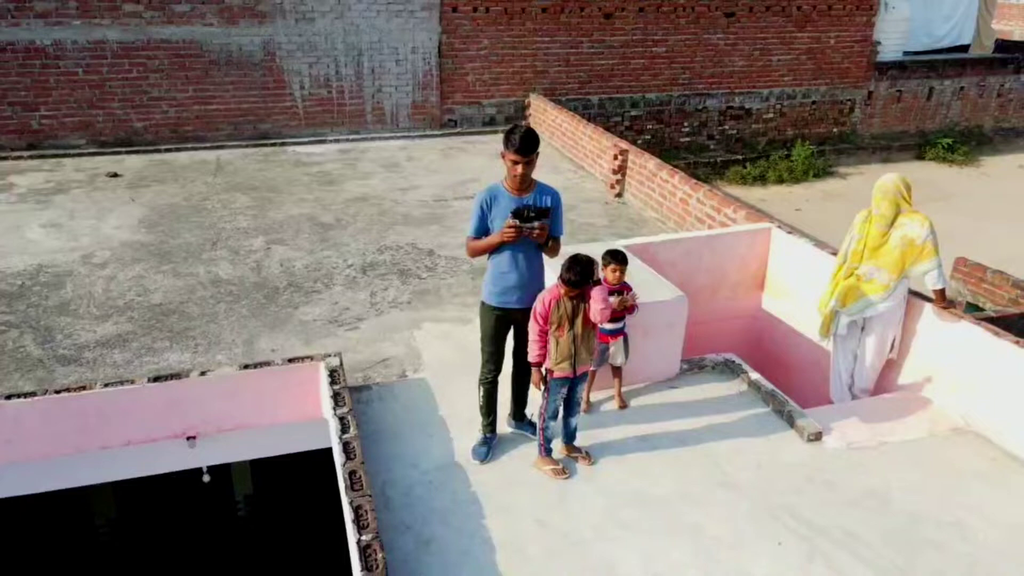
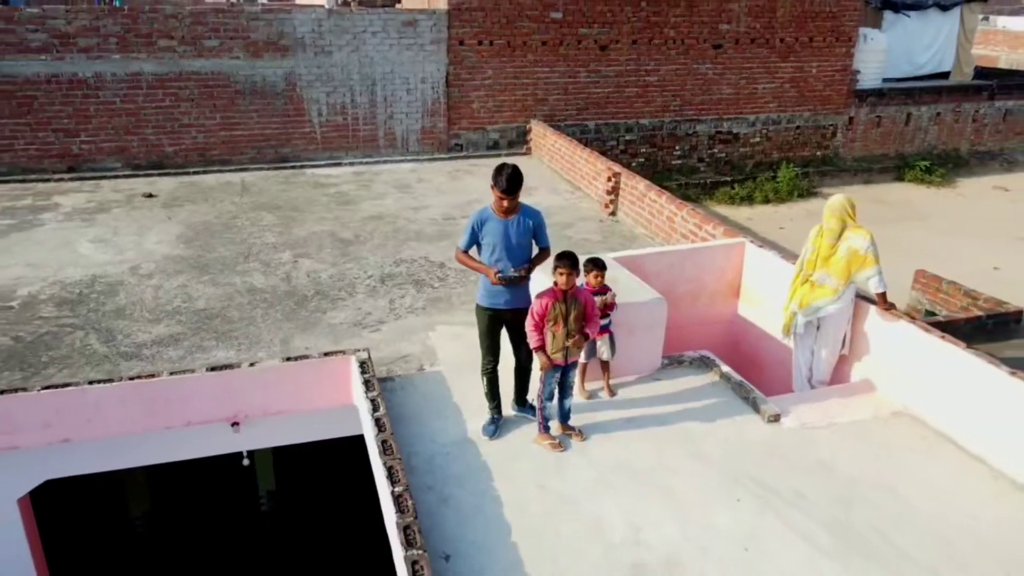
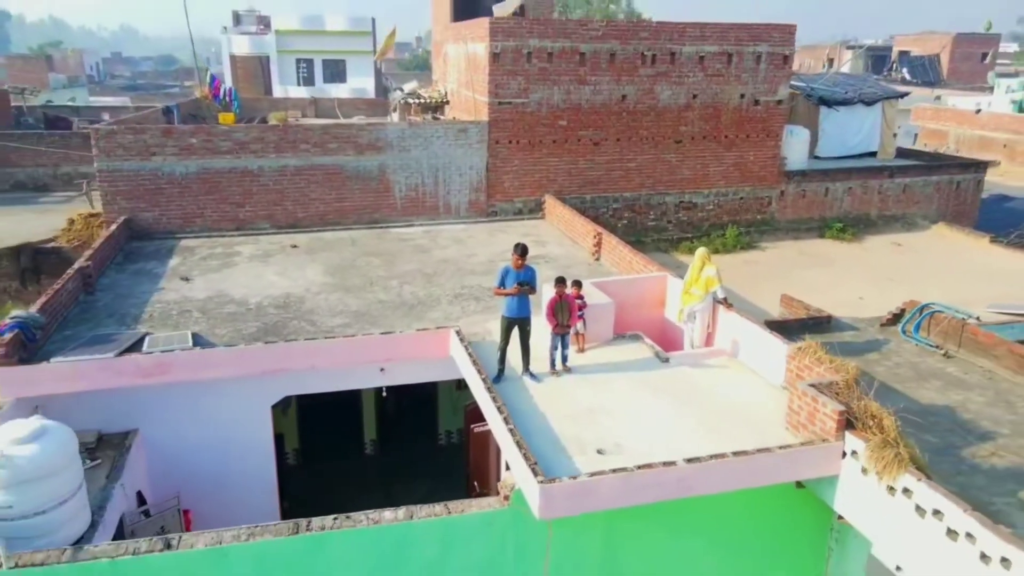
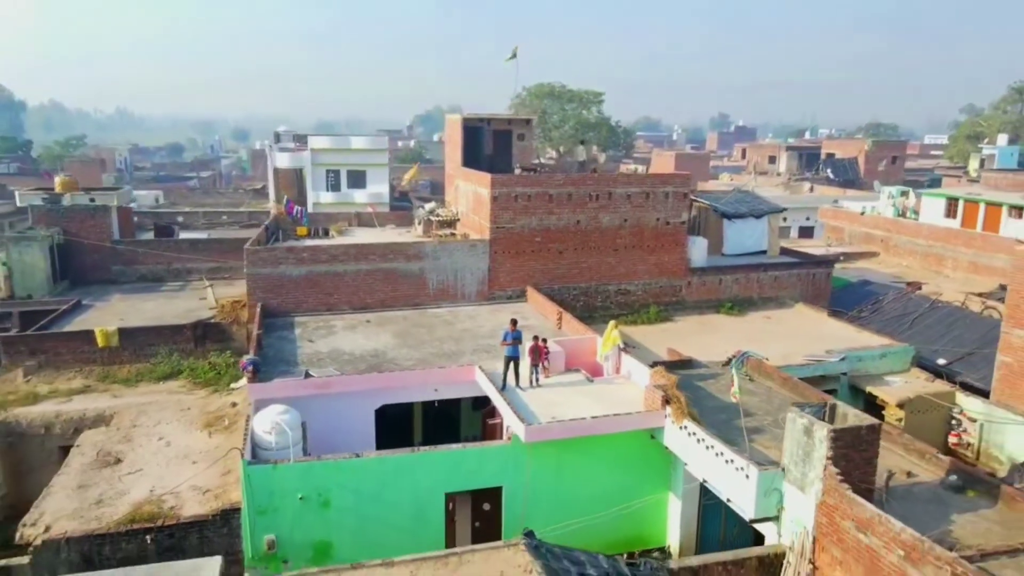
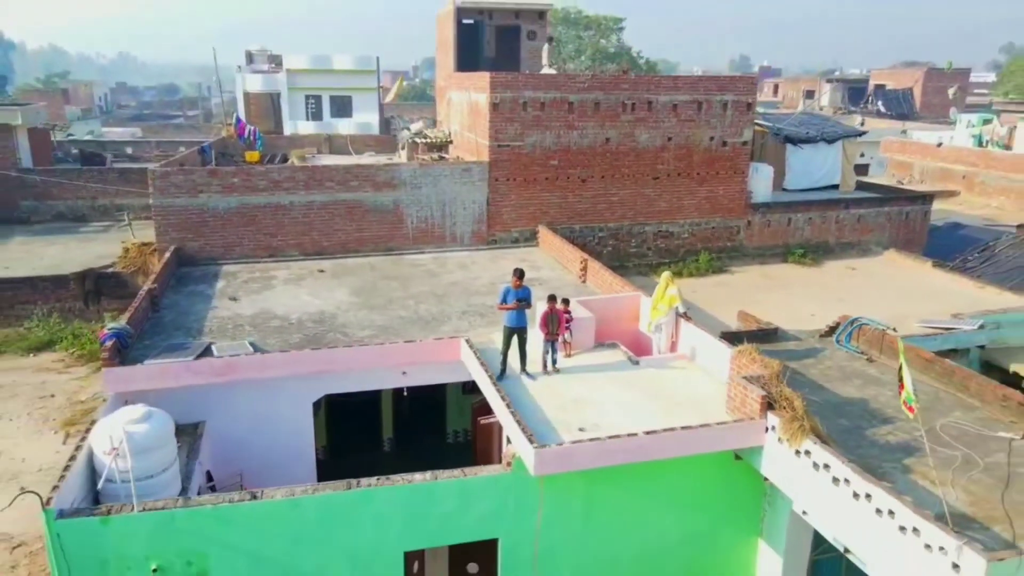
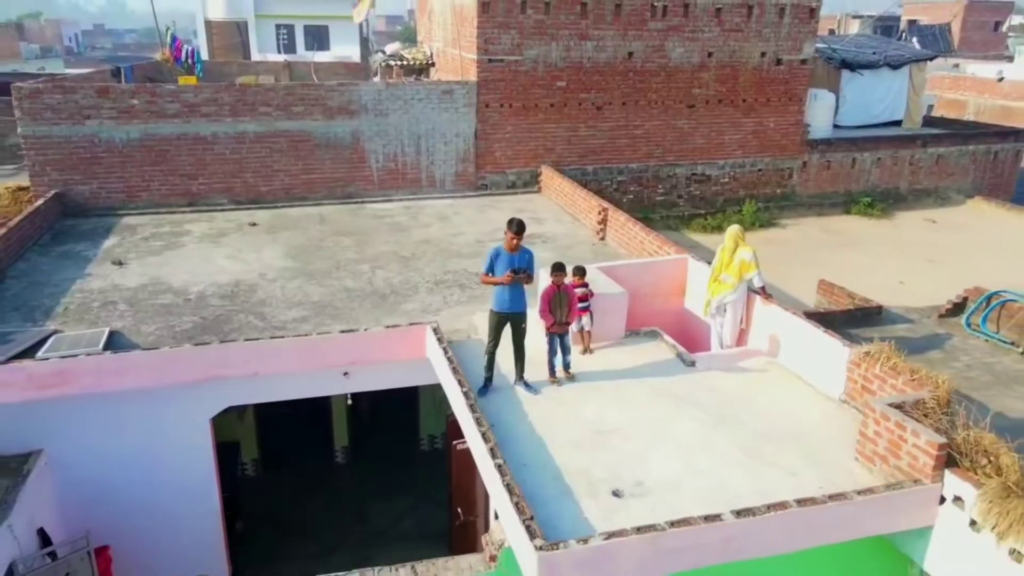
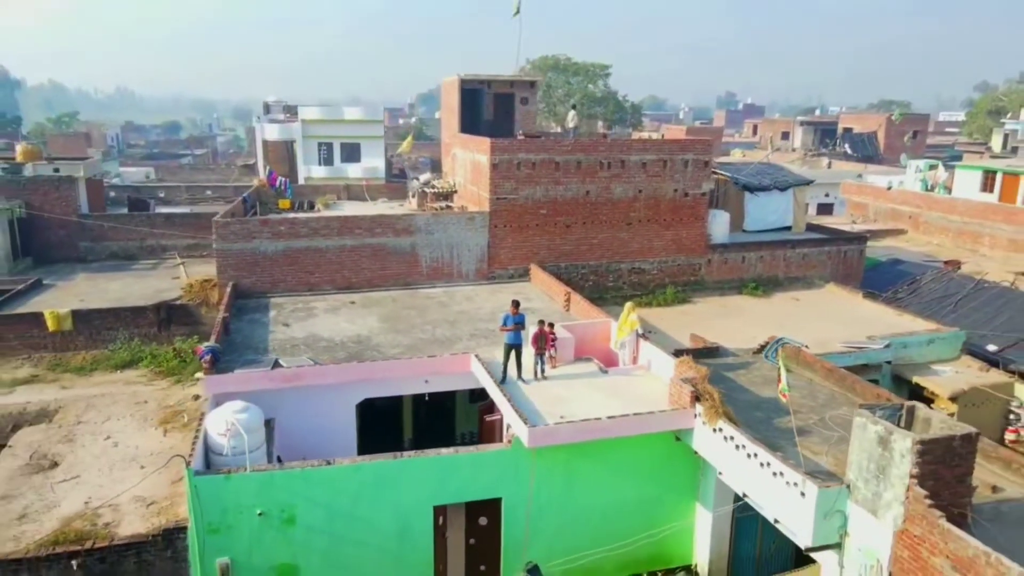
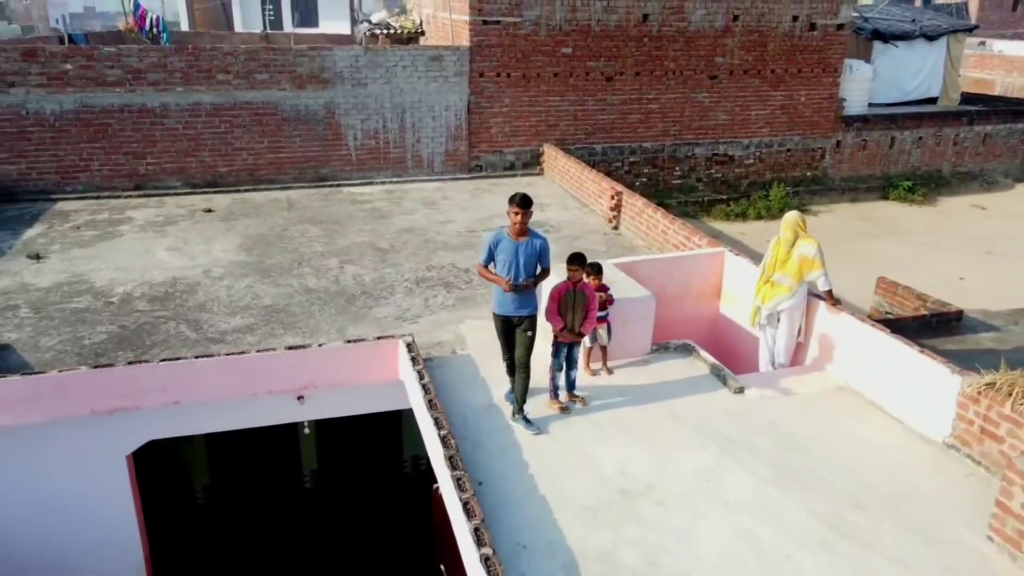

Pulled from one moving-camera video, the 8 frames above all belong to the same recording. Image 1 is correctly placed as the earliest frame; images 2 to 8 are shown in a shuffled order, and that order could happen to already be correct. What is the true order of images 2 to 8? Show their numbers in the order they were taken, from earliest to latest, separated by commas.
2, 8, 6, 3, 5, 7, 4
